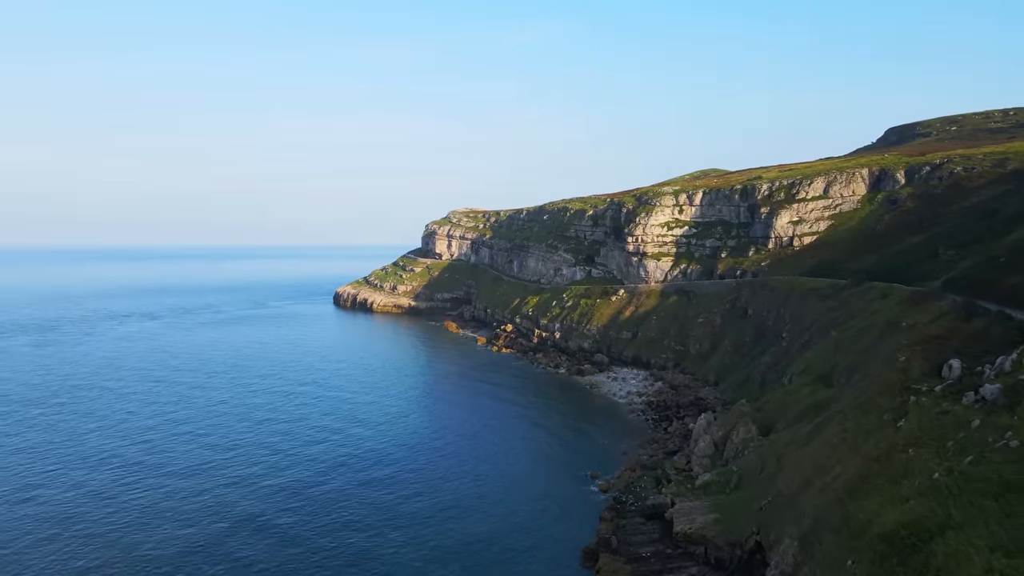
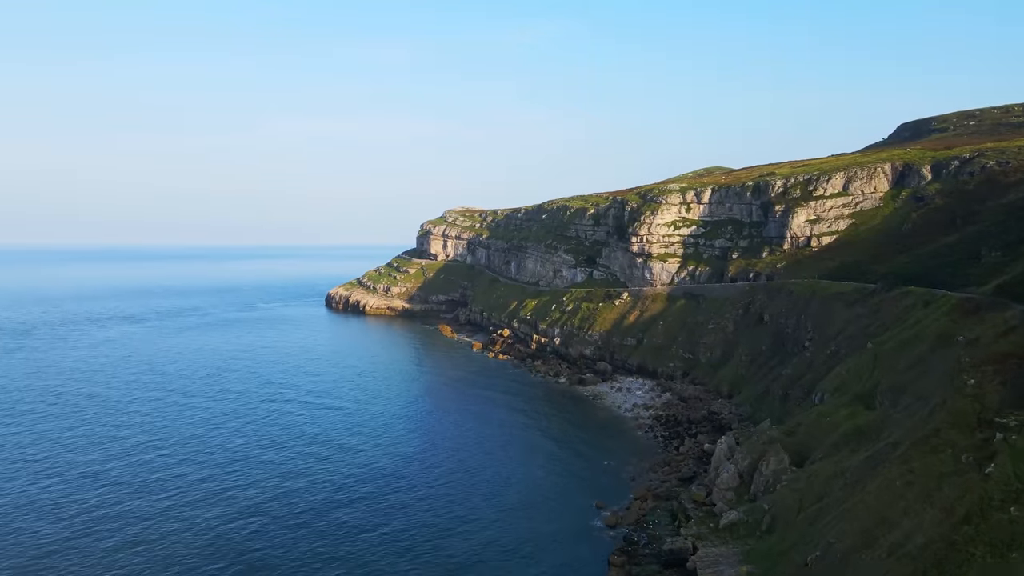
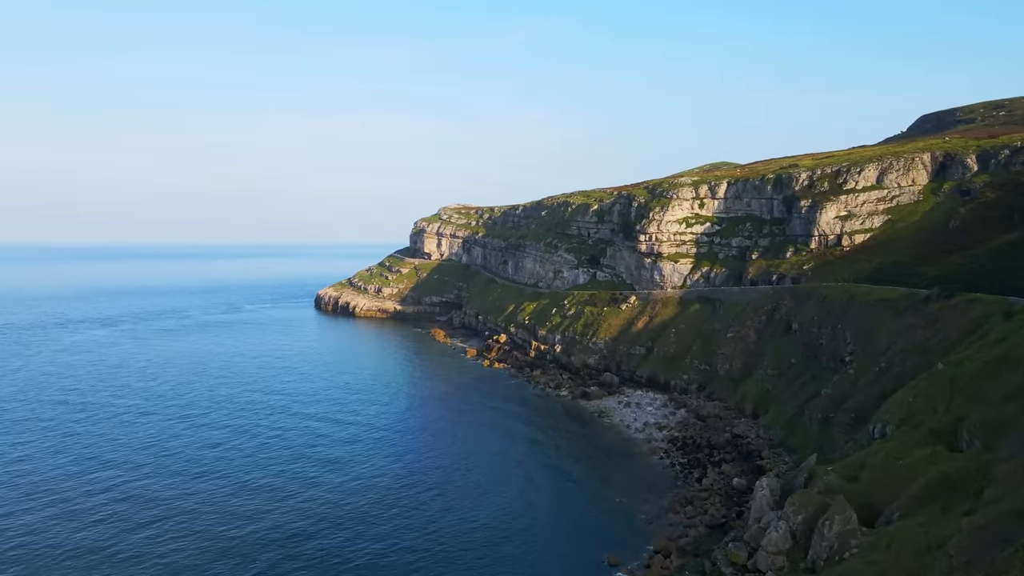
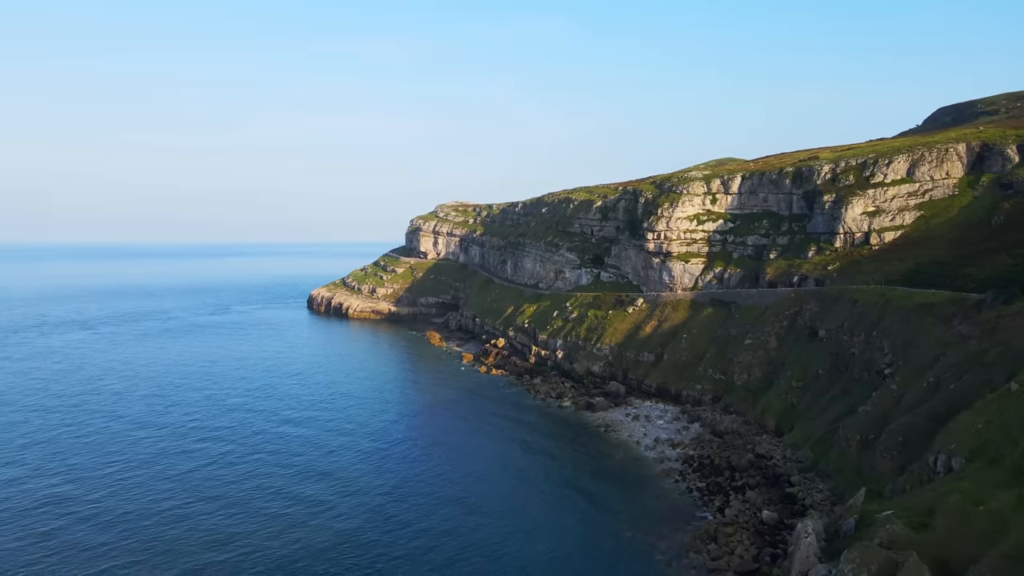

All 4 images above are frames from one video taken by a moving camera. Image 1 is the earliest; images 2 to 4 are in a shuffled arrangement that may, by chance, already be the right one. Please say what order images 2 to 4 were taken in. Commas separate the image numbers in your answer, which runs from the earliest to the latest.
2, 3, 4
